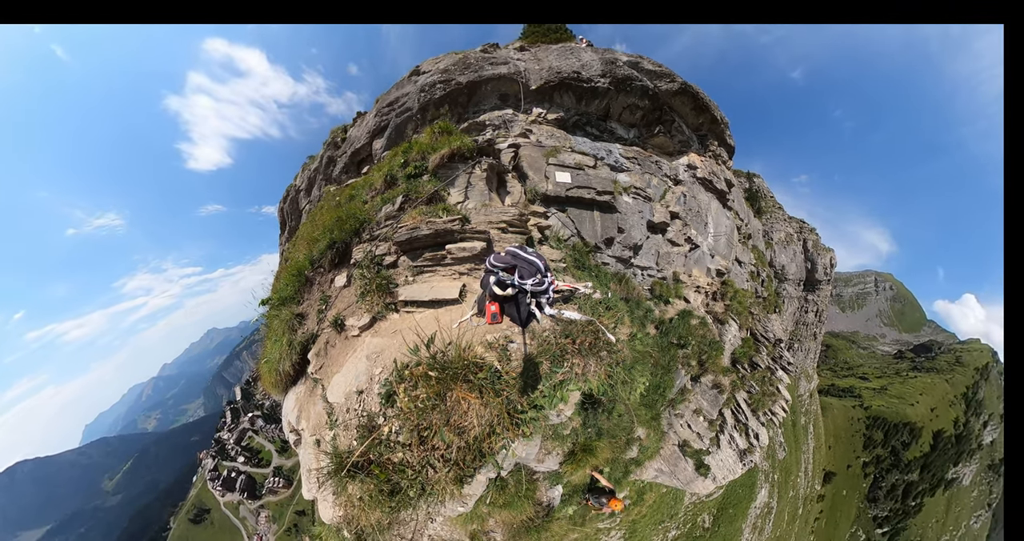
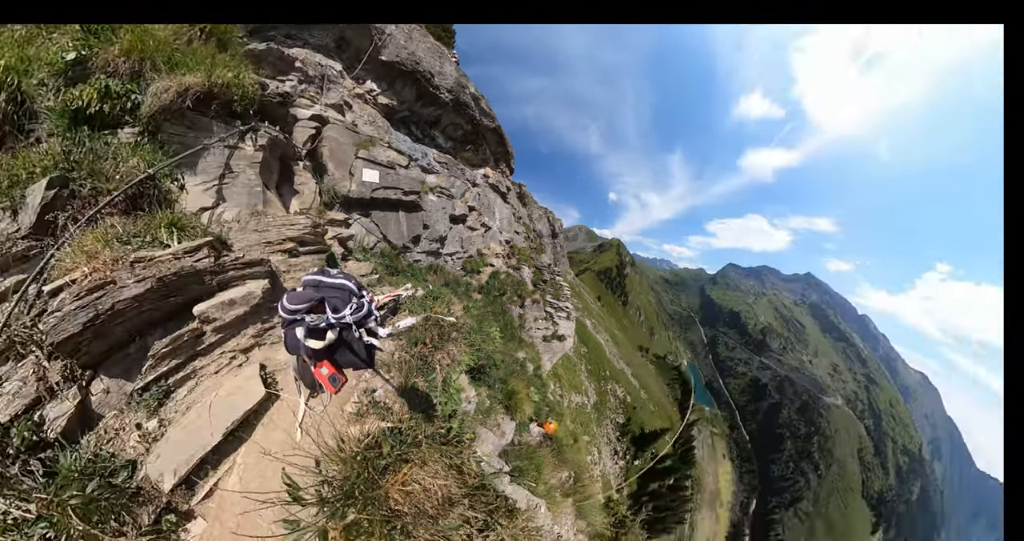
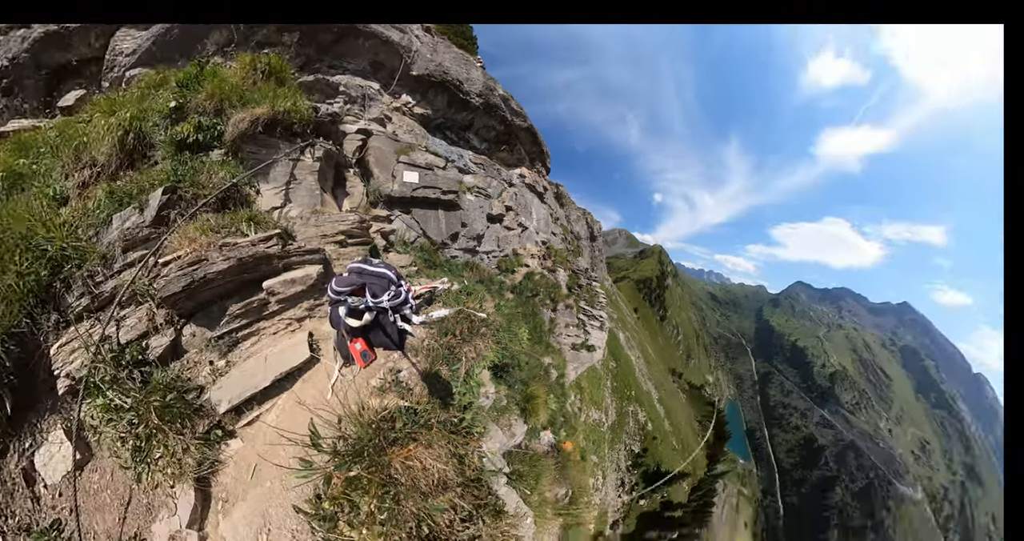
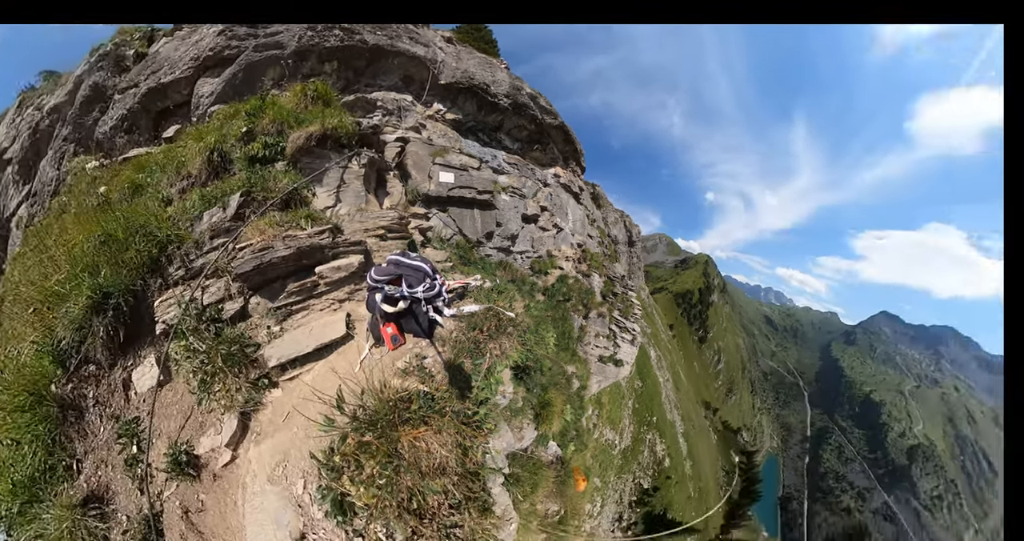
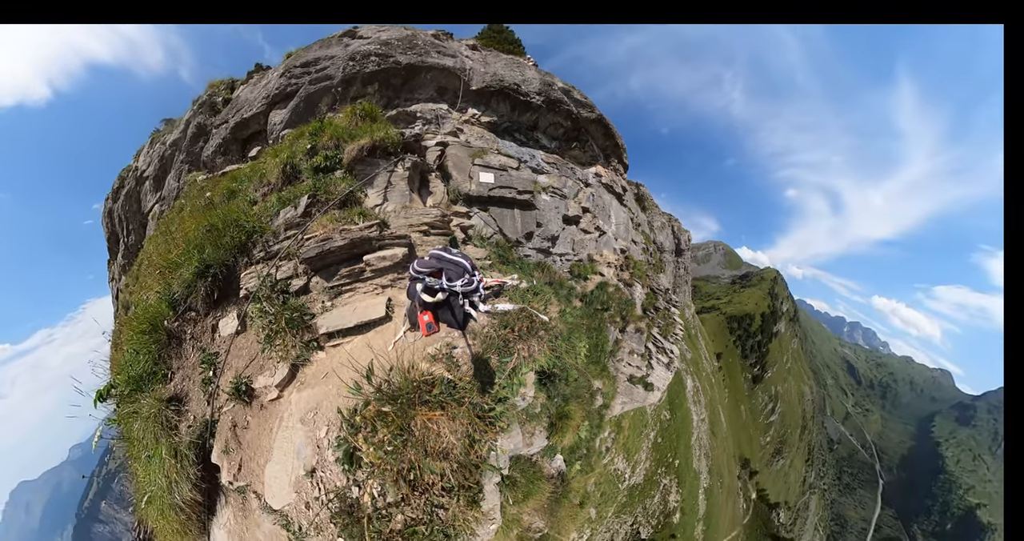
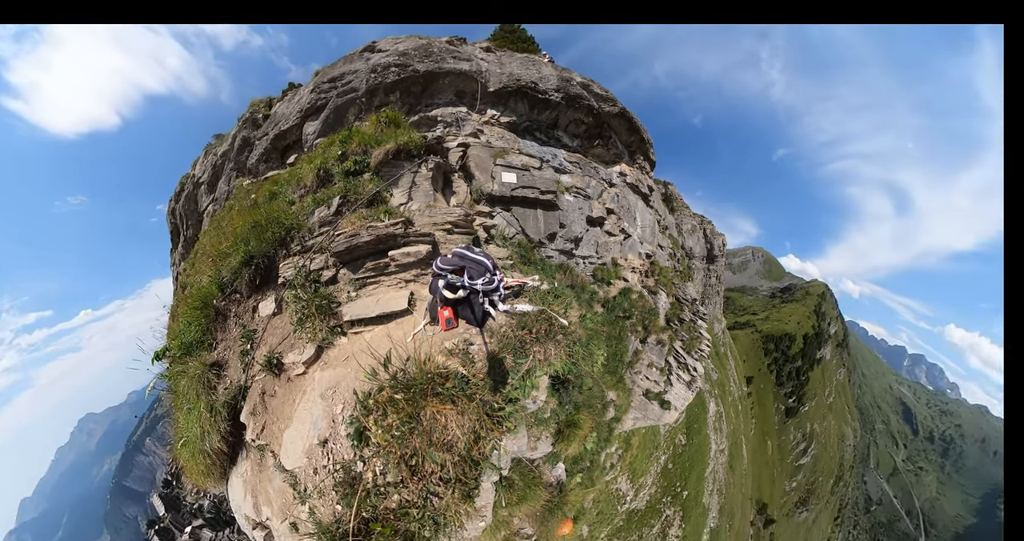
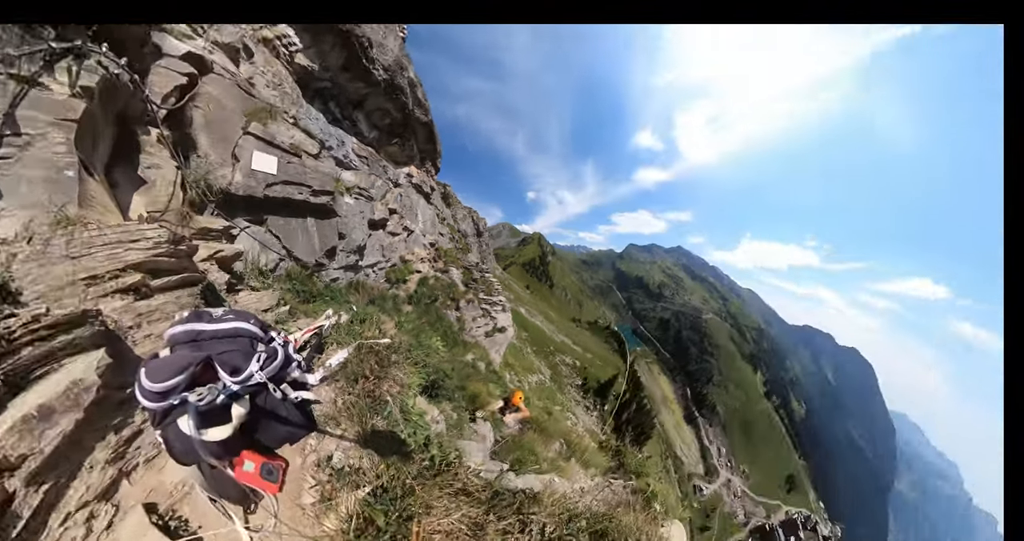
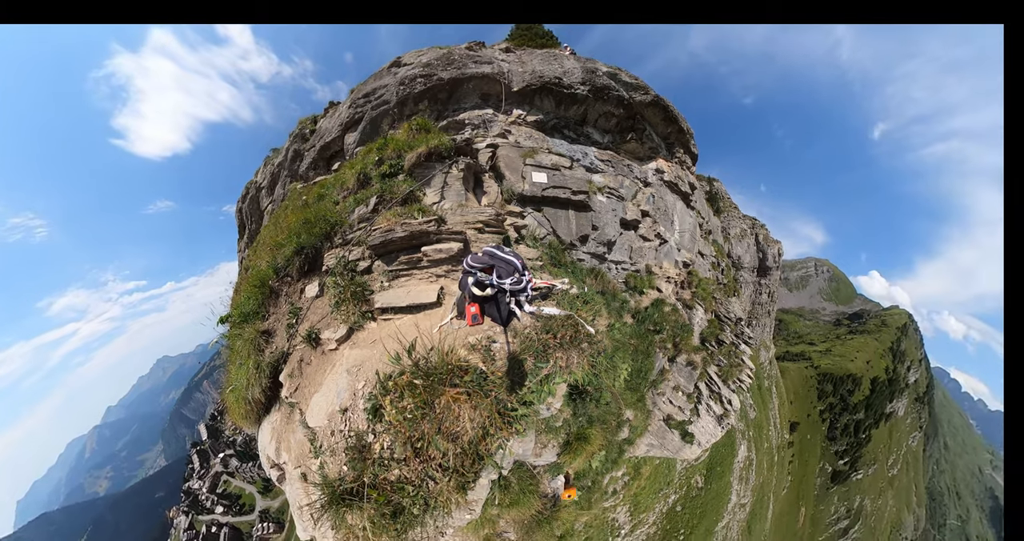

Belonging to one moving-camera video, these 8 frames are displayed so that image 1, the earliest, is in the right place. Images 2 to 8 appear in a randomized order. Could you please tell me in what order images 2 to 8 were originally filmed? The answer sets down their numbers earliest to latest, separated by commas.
8, 6, 5, 4, 3, 2, 7
